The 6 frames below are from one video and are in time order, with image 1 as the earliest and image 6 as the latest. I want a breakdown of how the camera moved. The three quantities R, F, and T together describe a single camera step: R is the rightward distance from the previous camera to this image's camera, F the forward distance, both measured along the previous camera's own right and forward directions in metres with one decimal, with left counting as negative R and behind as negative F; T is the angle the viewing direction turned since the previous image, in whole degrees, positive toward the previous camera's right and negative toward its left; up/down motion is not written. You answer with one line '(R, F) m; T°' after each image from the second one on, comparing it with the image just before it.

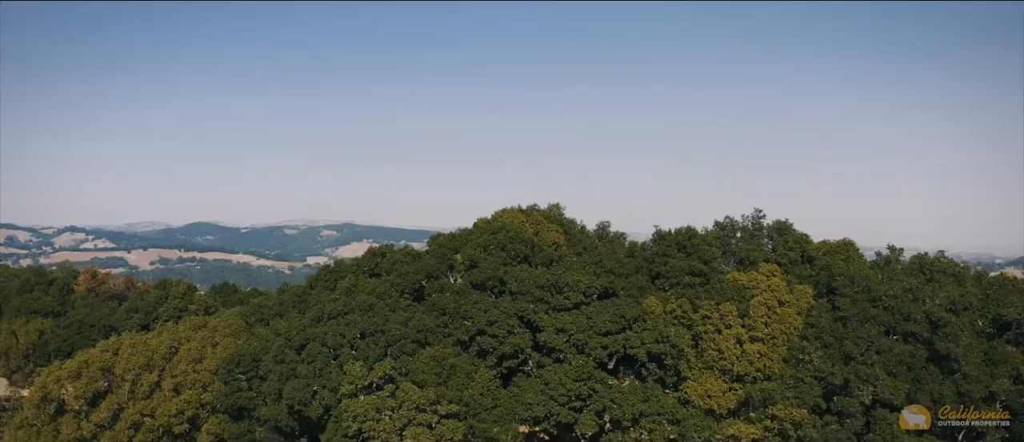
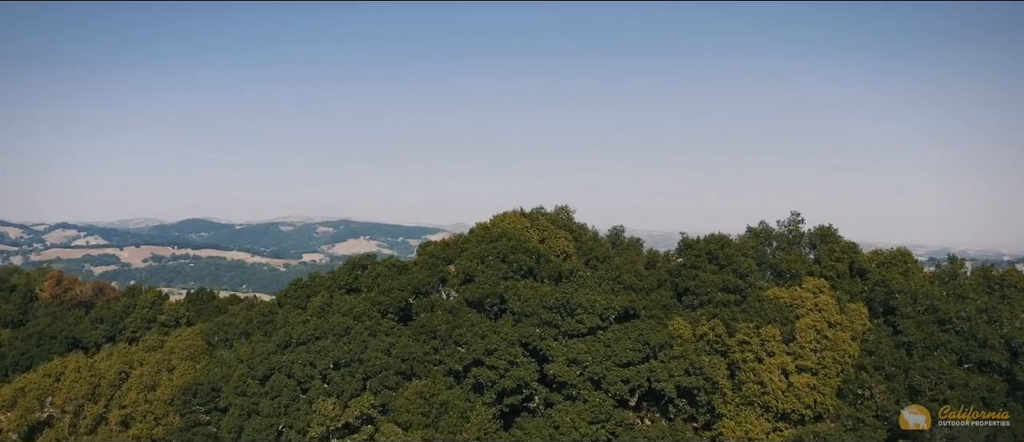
(0.0, +1.4) m; 0°
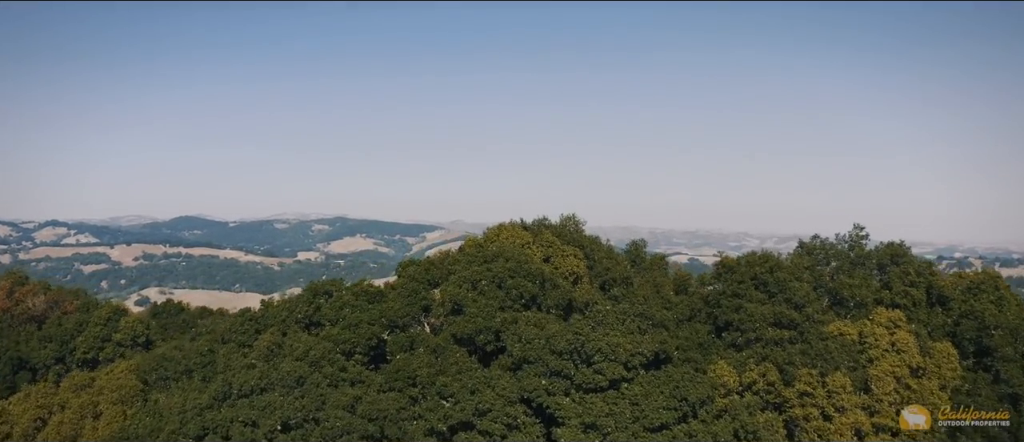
(0.0, +1.6) m; 0°
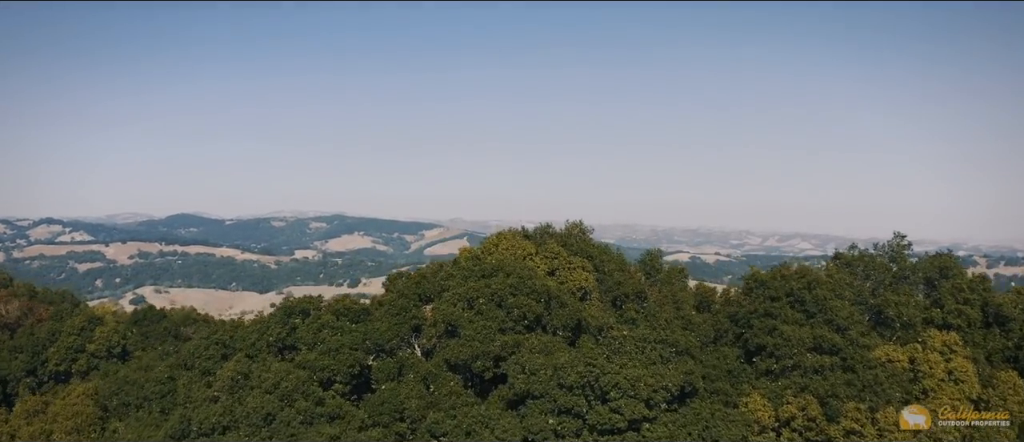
(0.0, +0.8) m; 0°
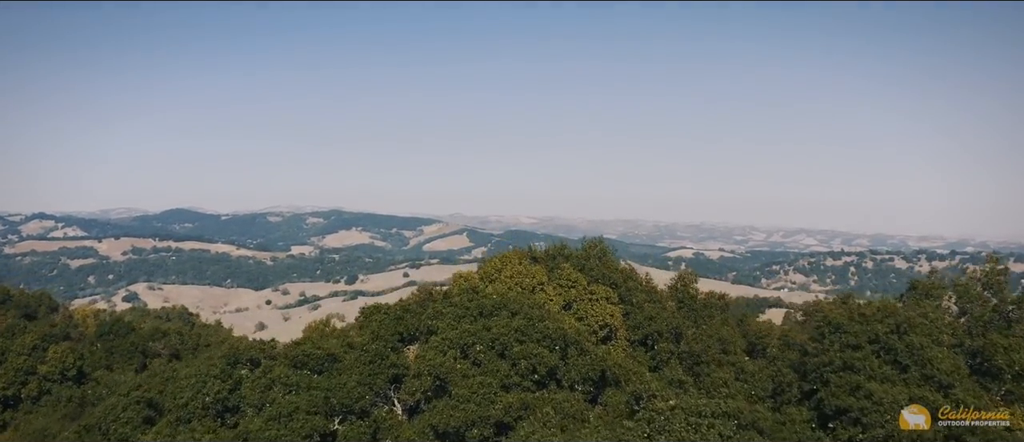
(0.0, +1.3) m; 0°
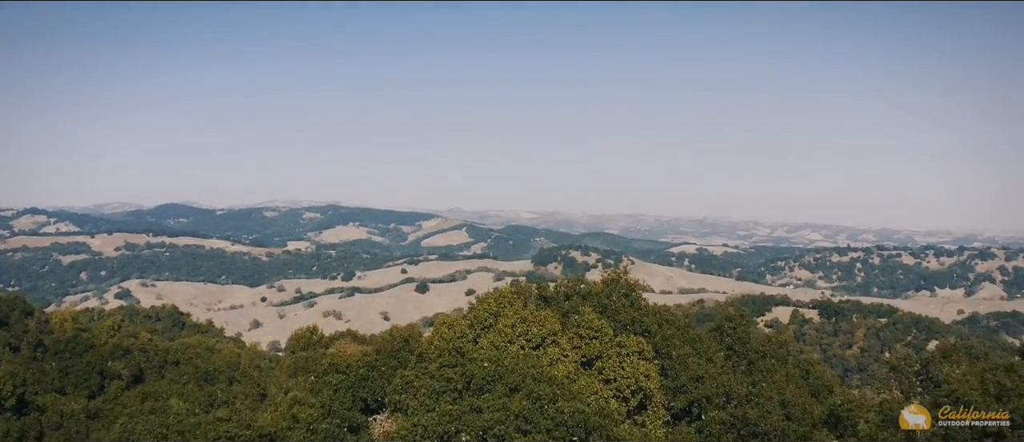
(0.0, +1.4) m; 0°
